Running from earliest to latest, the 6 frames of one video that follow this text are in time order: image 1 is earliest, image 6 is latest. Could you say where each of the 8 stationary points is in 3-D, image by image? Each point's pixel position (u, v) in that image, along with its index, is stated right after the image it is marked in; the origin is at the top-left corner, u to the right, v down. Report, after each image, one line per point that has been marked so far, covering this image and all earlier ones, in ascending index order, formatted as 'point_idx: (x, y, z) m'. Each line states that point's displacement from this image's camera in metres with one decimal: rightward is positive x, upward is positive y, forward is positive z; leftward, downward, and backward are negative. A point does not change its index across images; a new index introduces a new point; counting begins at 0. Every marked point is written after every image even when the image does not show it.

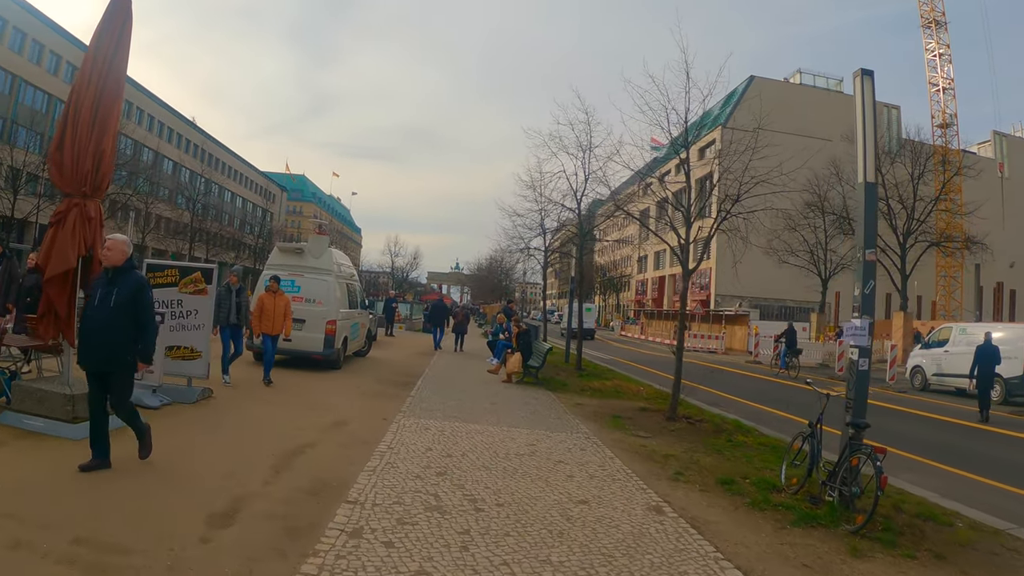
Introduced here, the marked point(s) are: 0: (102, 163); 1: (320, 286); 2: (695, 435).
0: (-4.4, +1.3, +6.9) m
1: (-3.7, 0.0, +12.5) m
2: (+2.9, -2.3, +10.1) m
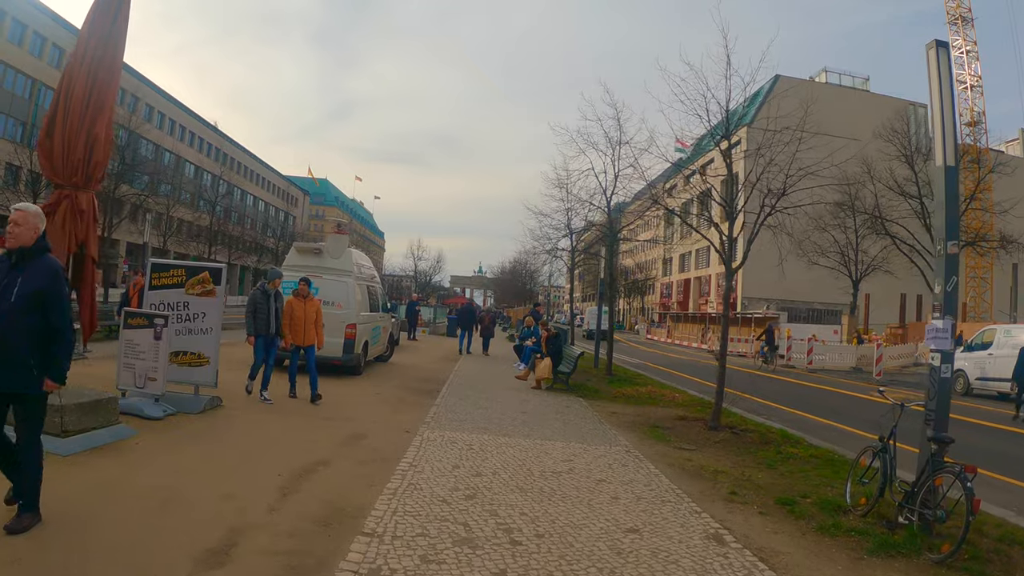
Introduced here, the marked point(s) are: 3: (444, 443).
0: (-4.1, +1.3, +6.3) m
1: (-3.2, 0.0, +11.9) m
2: (+3.3, -2.3, +9.3) m
3: (-0.7, -1.7, +7.1) m
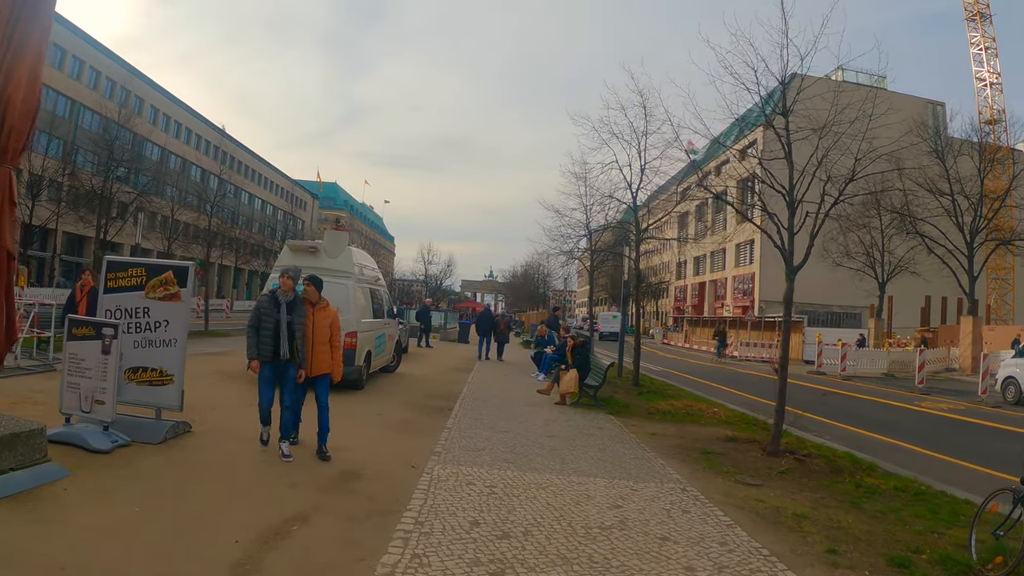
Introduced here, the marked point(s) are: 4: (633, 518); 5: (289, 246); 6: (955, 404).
0: (-3.8, +1.3, +4.9) m
1: (-2.9, -0.1, +10.5) m
2: (+3.6, -2.3, +7.8) m
3: (-0.5, -1.7, +5.6) m
4: (+1.0, -1.9, +5.2) m
5: (-3.8, +0.7, +10.9) m
6: (+13.4, -3.5, +19.7) m
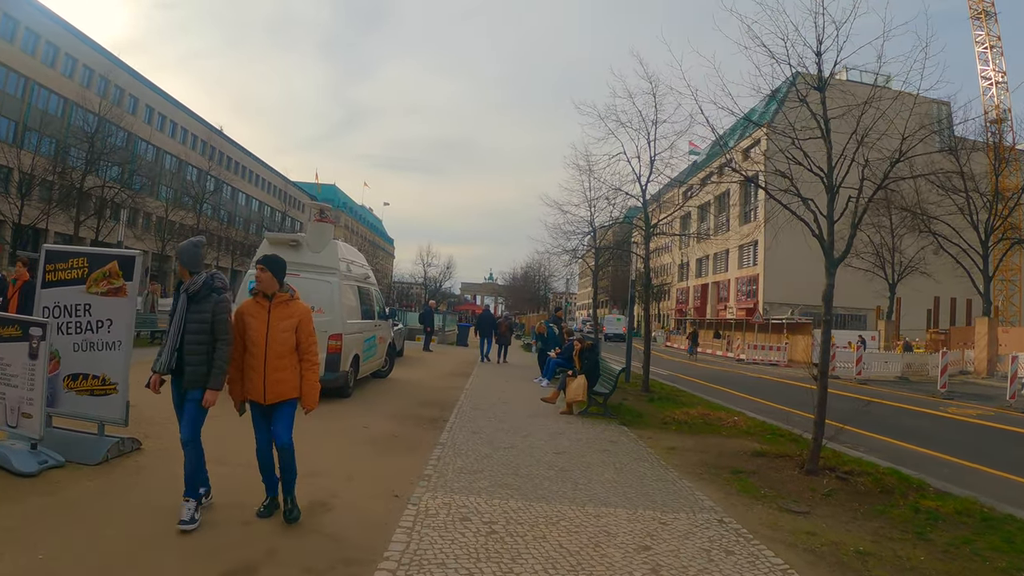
0: (-3.8, +1.4, +3.9) m
1: (-2.8, 0.0, +9.5) m
2: (+3.6, -2.3, +6.7) m
3: (-0.4, -1.7, +4.6) m
4: (+1.0, -1.8, +4.2) m
5: (-3.7, +0.7, +9.9) m
6: (+13.5, -3.5, +18.6) m
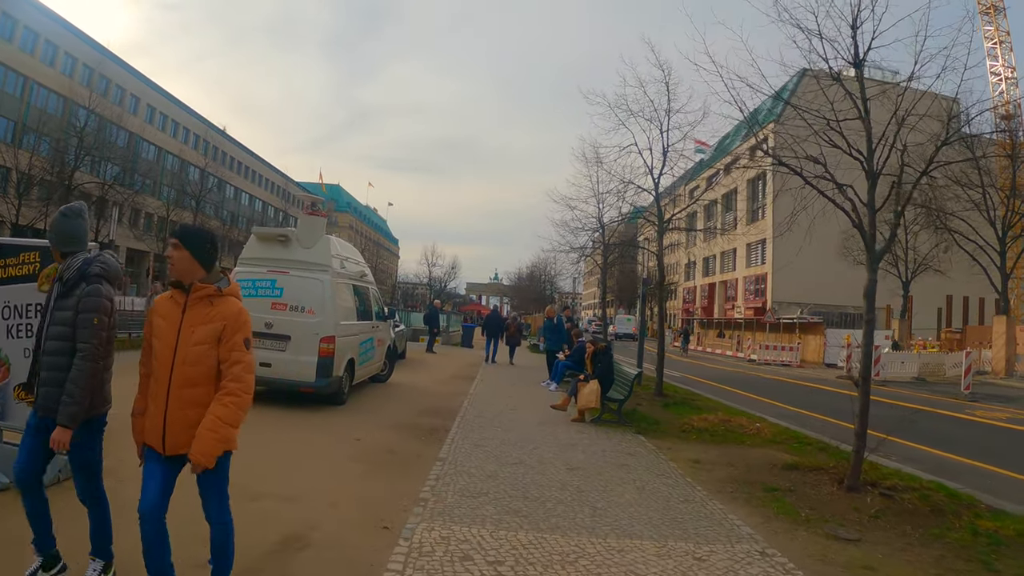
0: (-3.8, +1.4, +3.2) m
1: (-2.7, 0.0, +8.8) m
2: (+3.7, -2.2, +6.0) m
3: (-0.4, -1.6, +3.8) m
4: (+1.1, -1.8, +3.5) m
5: (-3.6, +0.8, +9.2) m
6: (+13.7, -3.4, +17.8) m
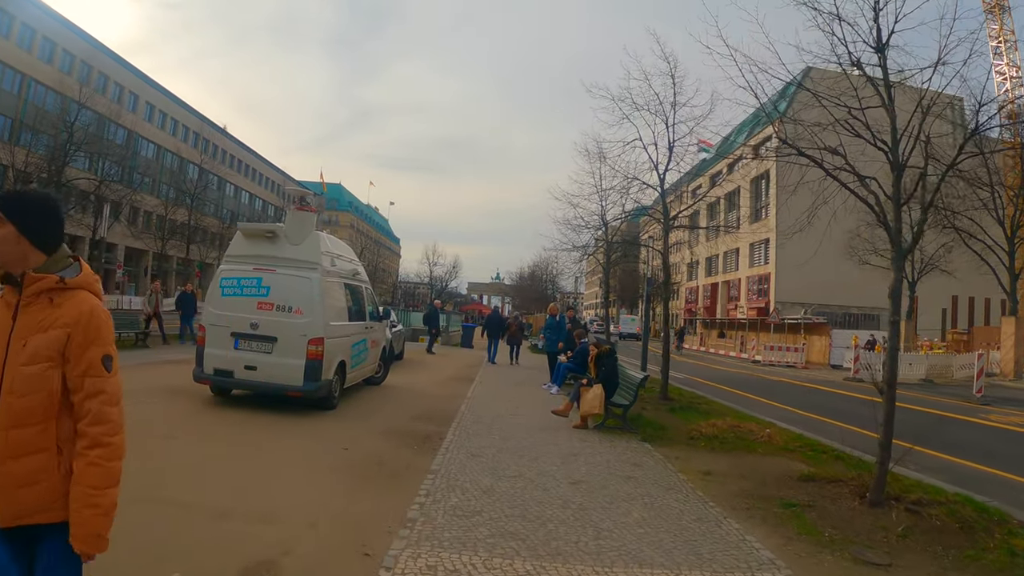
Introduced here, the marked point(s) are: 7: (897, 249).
0: (-3.8, +1.4, +2.8) m
1: (-2.7, 0.0, +8.3) m
2: (+3.7, -2.2, +5.5) m
3: (-0.4, -1.6, +3.4) m
4: (+1.0, -1.7, +3.0) m
5: (-3.6, +0.8, +8.7) m
6: (+13.7, -3.4, +17.3) m
7: (+3.8, +0.4, +6.4) m
